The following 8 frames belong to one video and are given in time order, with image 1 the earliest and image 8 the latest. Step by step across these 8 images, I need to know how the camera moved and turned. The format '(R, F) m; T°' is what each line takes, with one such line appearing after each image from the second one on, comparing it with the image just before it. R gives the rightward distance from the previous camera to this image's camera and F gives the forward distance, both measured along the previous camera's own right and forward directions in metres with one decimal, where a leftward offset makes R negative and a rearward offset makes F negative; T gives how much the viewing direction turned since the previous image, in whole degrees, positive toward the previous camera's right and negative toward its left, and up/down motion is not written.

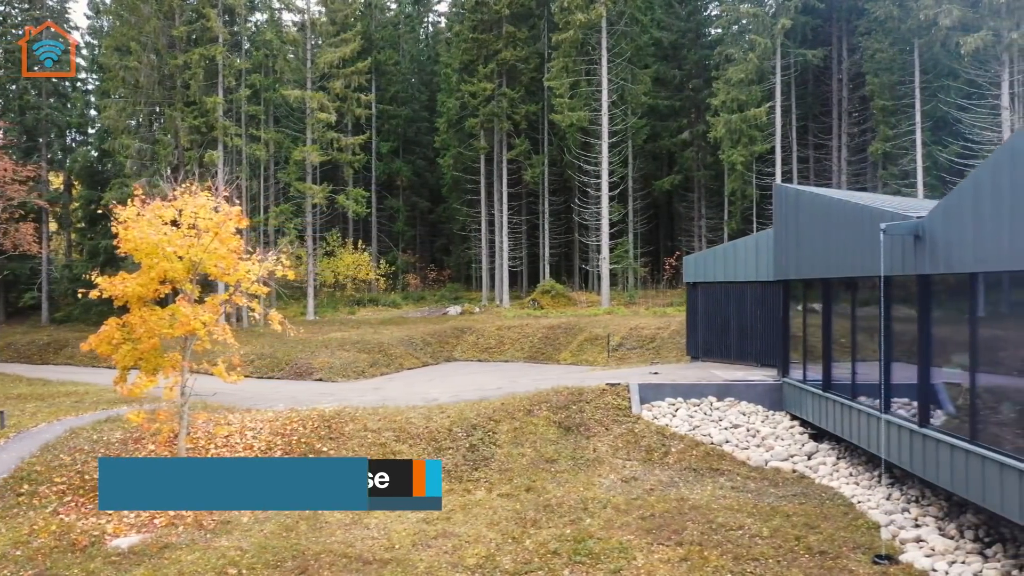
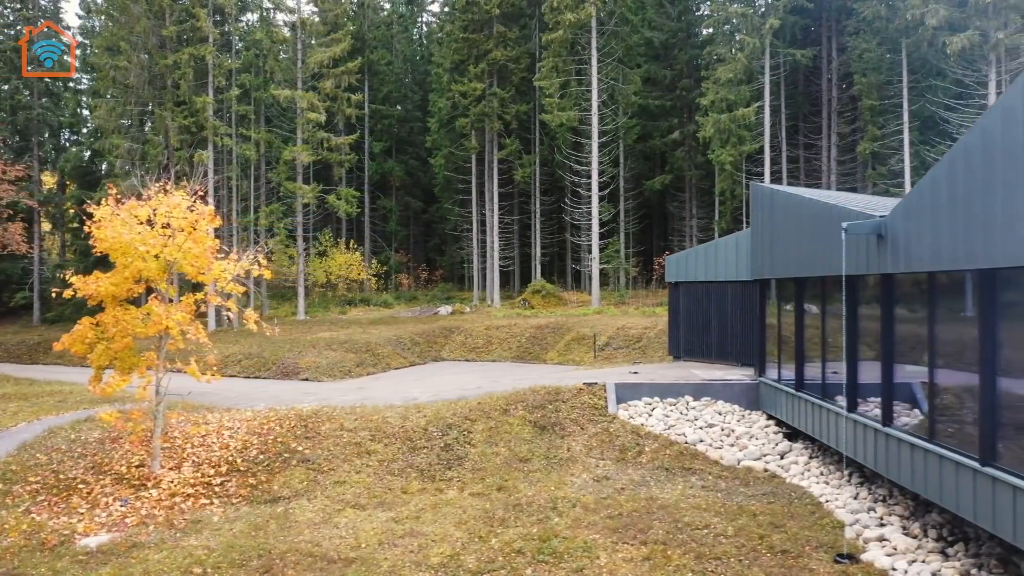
(+0.3, 0.0) m; 0°
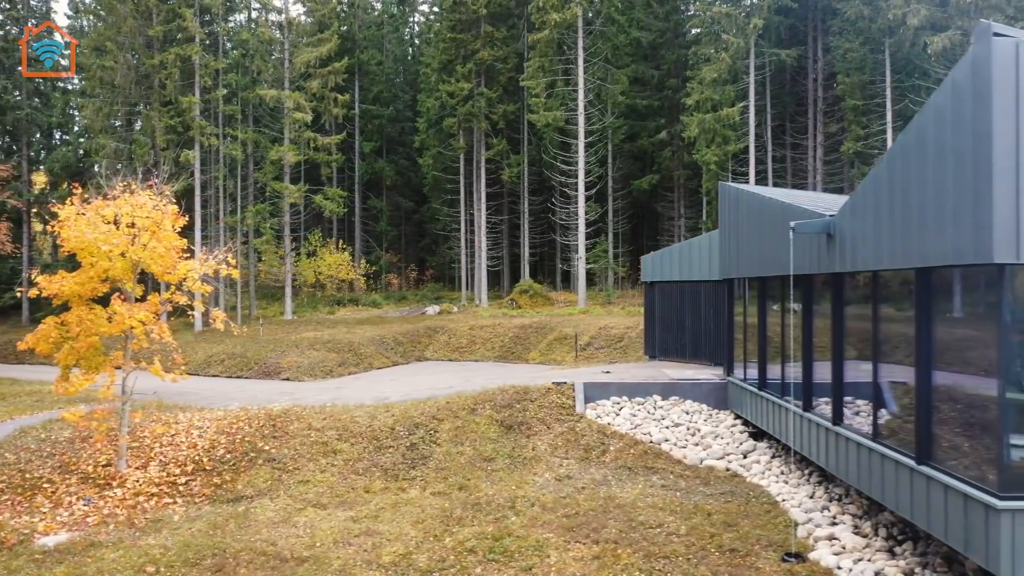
(+0.5, 0.0) m; 0°
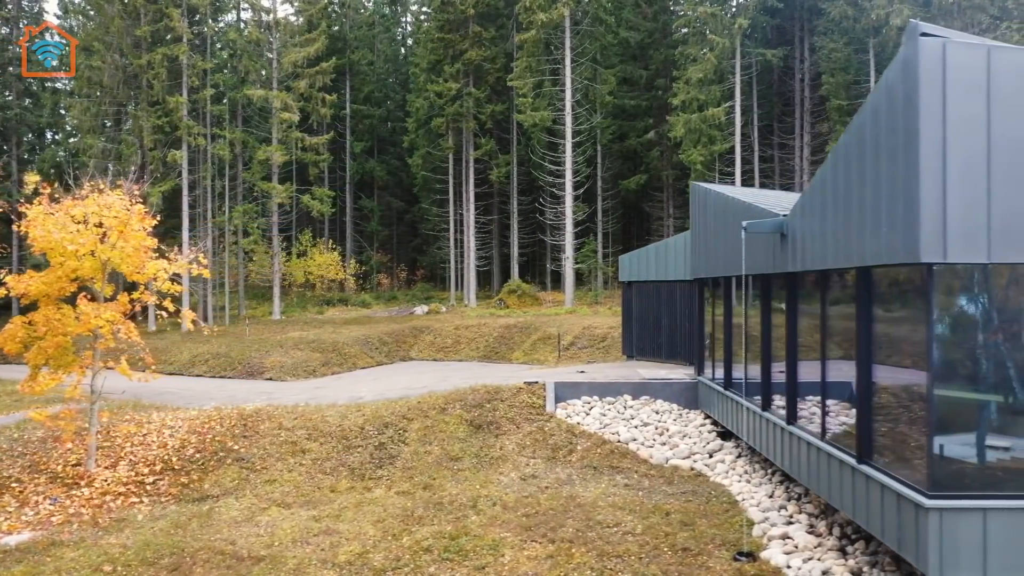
(+0.4, 0.0) m; 0°
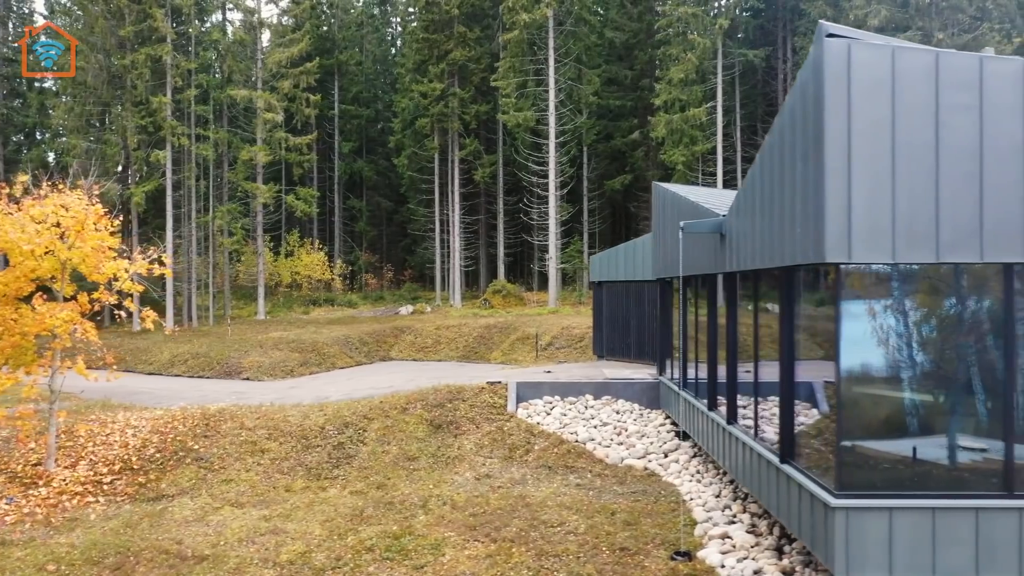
(+0.5, 0.0) m; 0°
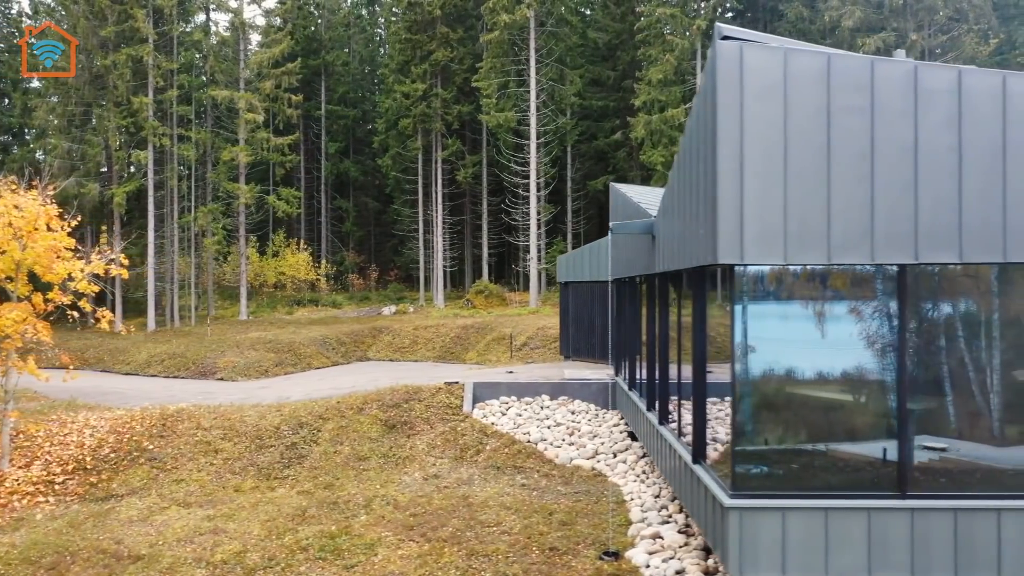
(+0.6, 0.0) m; 0°
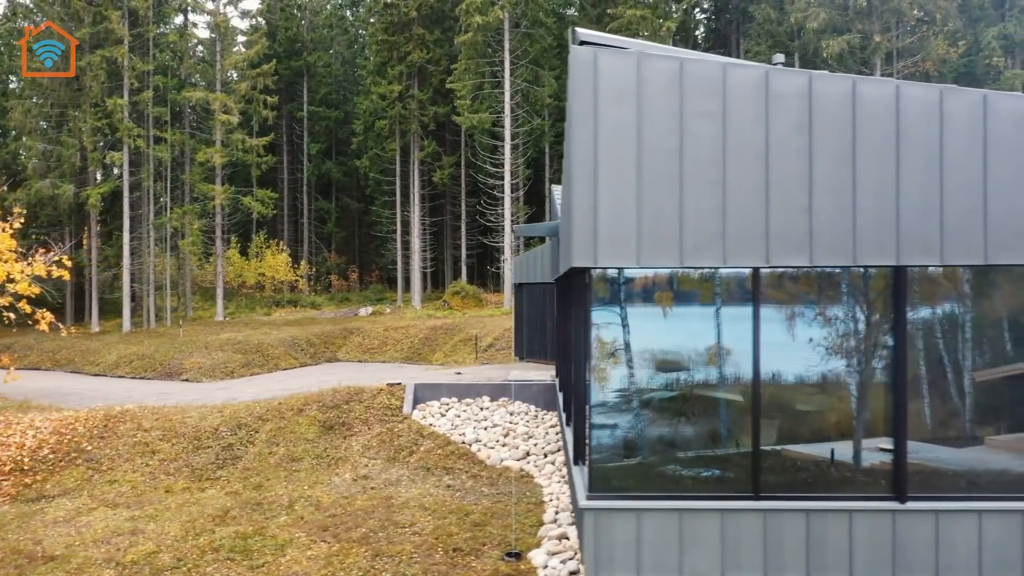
(+0.9, 0.0) m; 0°
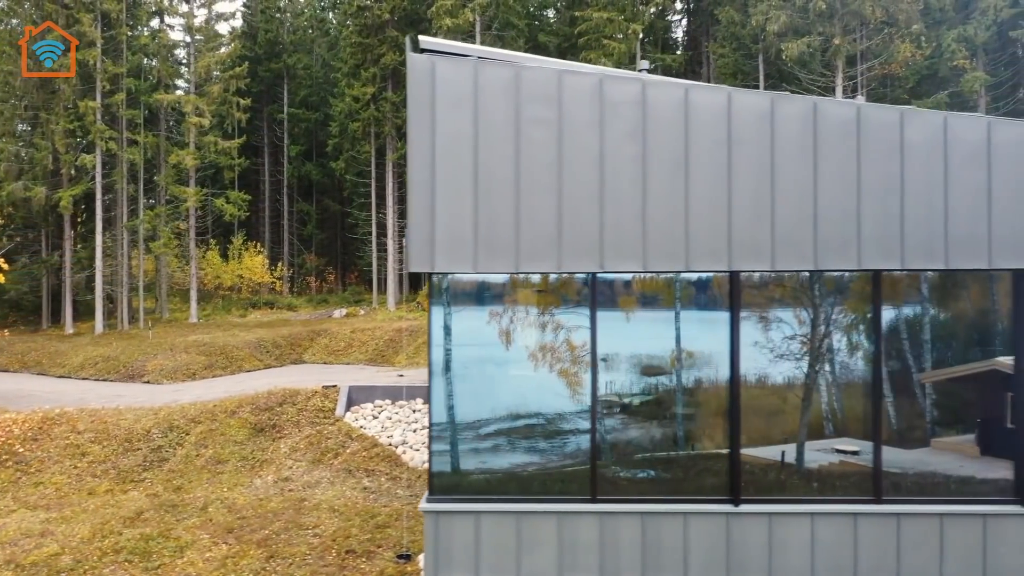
(+1.0, 0.0) m; 0°
